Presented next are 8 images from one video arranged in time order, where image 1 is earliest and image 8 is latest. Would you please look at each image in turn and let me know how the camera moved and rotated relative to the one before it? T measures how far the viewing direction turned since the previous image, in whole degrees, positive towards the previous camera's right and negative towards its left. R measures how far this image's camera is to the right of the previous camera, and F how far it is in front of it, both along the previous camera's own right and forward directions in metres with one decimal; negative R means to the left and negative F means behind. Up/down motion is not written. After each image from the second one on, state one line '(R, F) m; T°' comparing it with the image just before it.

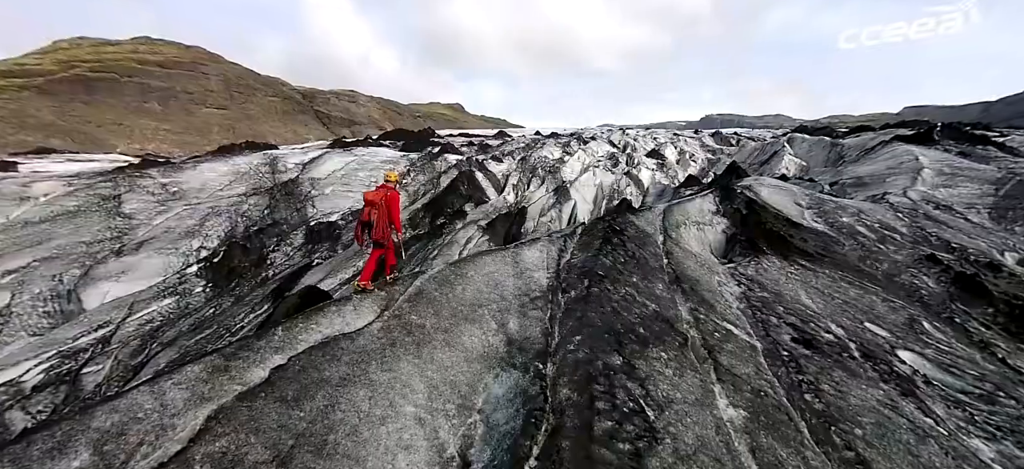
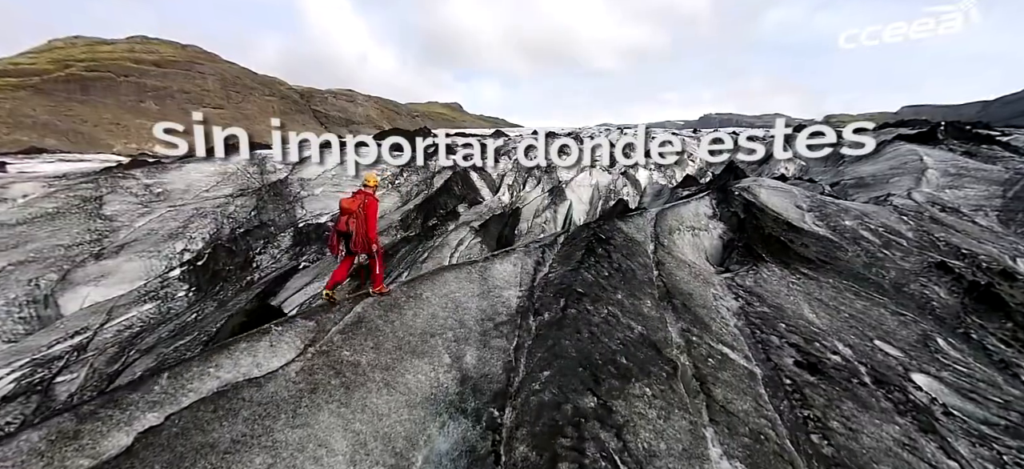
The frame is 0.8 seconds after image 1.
(+0.4, +0.6) m; 0°
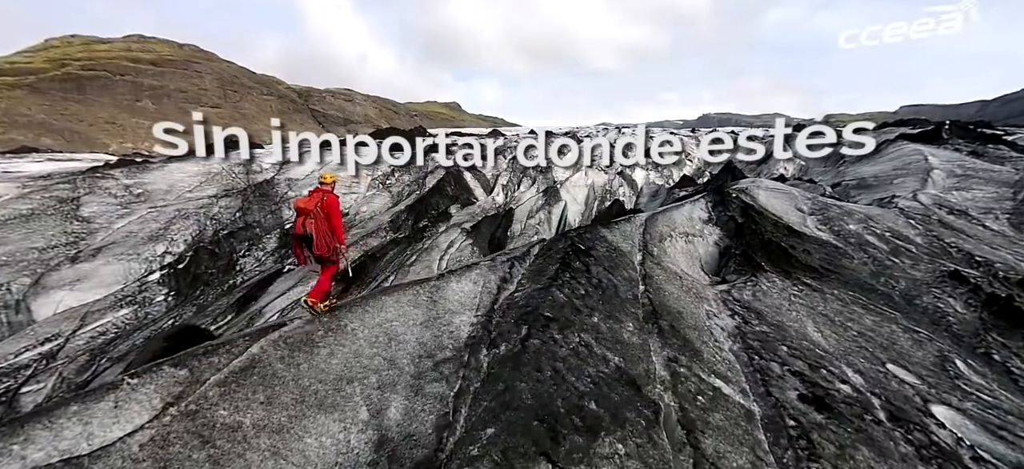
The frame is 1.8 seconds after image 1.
(+0.5, +0.7) m; 0°
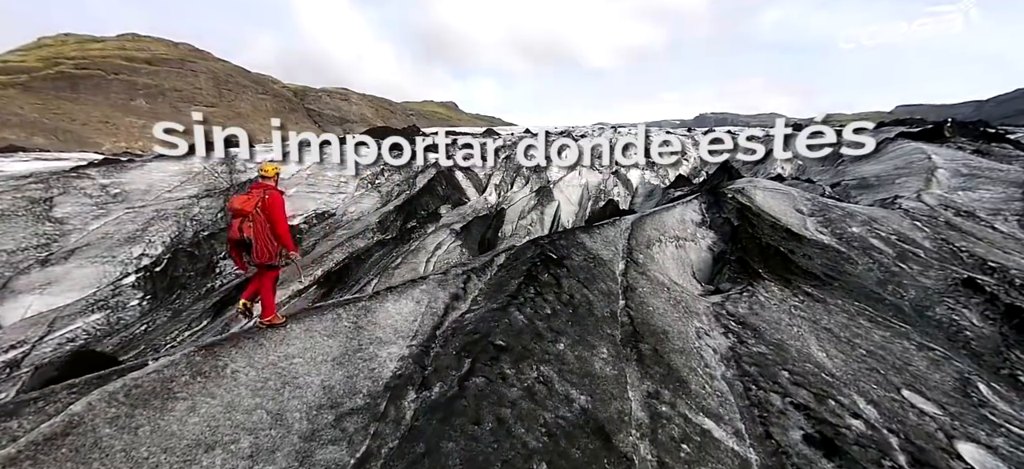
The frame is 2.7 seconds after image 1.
(+0.5, +0.7) m; 0°
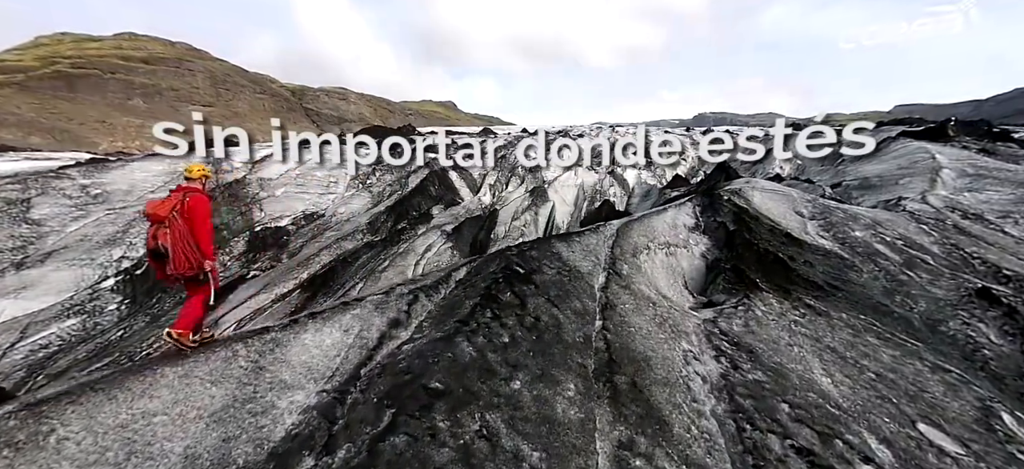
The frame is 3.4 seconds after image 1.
(+0.4, +0.6) m; 0°
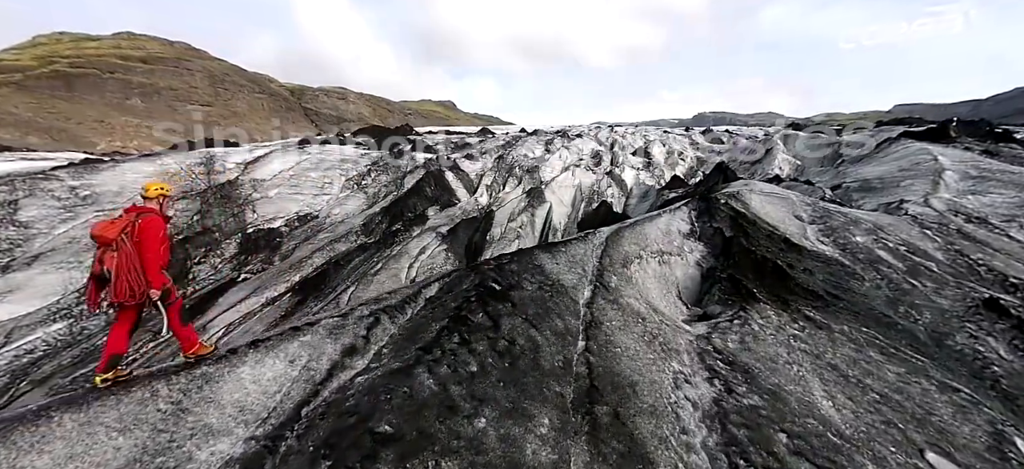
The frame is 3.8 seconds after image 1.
(+0.3, +0.3) m; 0°
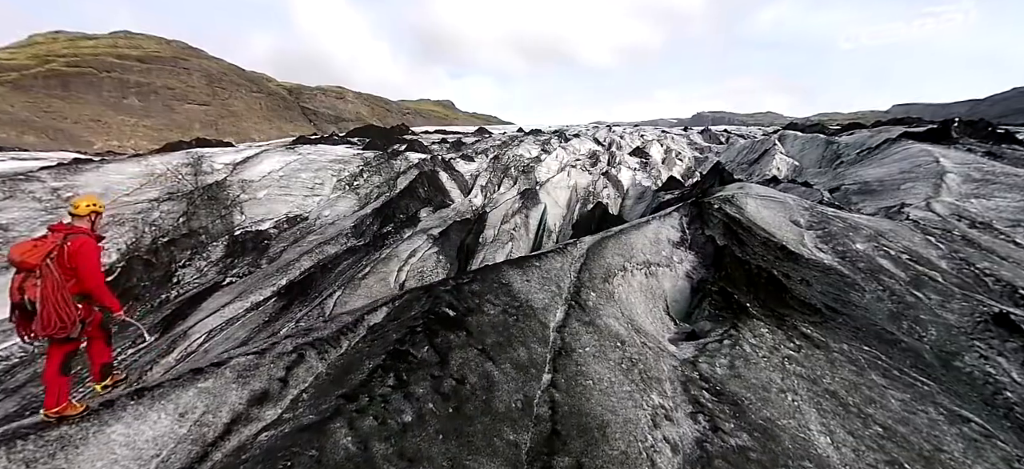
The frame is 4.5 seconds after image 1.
(+0.4, +0.5) m; 0°
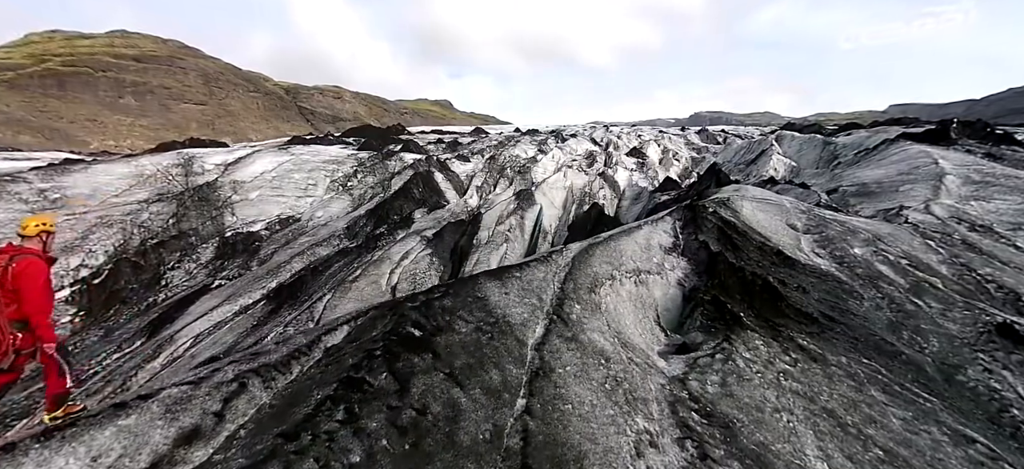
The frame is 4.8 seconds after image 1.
(+0.2, +0.3) m; 0°
